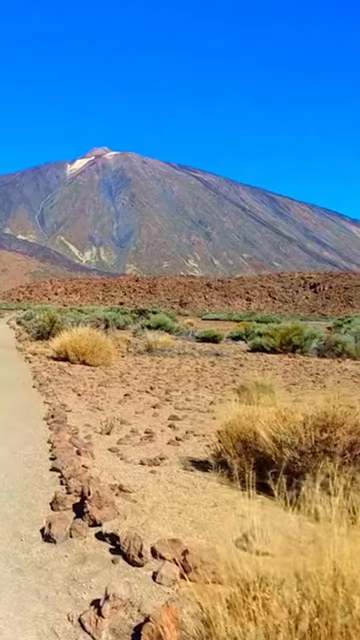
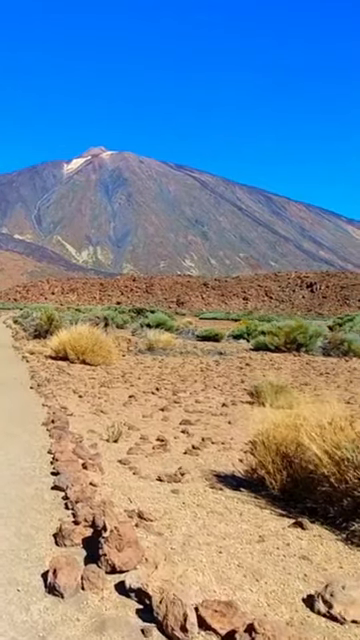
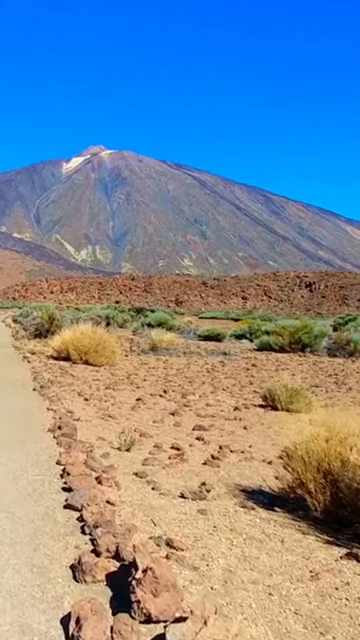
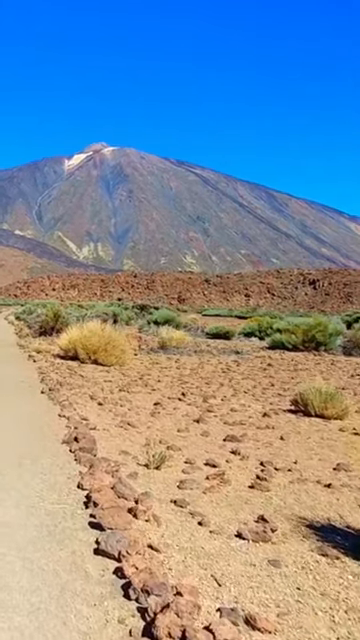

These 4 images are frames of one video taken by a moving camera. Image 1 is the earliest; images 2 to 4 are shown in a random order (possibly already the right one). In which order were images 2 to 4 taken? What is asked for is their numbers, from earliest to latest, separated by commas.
2, 3, 4
